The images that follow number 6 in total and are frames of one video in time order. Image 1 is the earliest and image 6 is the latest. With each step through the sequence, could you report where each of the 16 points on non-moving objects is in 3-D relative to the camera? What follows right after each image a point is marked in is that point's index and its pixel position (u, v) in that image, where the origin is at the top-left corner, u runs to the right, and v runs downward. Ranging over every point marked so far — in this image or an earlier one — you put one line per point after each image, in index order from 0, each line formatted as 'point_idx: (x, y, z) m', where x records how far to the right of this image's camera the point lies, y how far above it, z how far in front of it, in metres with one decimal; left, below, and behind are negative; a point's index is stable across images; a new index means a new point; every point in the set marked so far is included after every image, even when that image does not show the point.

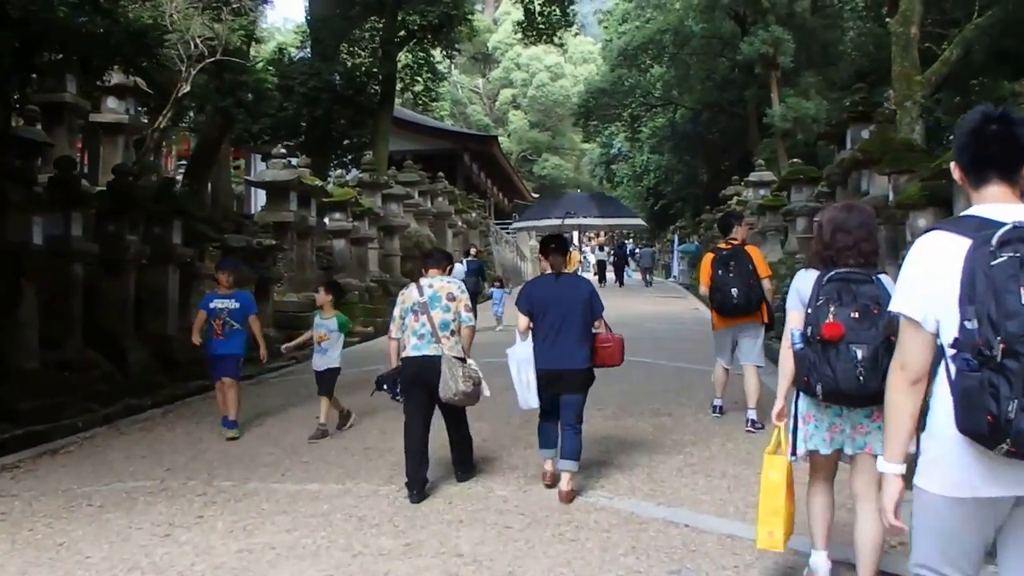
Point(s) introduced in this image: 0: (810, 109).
0: (+8.7, +5.2, +19.1) m
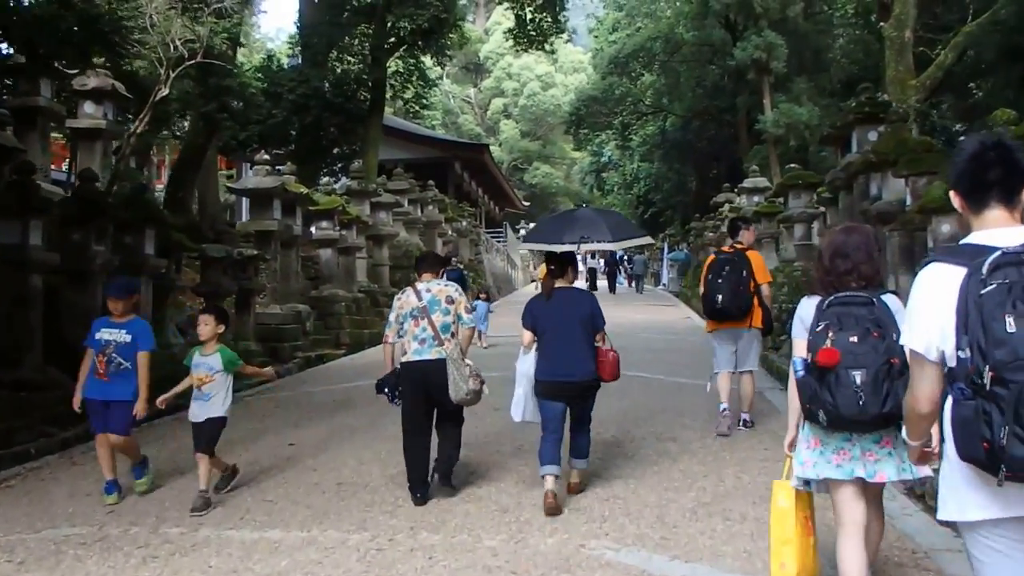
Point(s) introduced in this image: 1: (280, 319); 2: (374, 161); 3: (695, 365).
0: (+8.5, +5.0, +18.9) m
1: (-3.9, -0.5, +10.9) m
2: (-3.8, +3.5, +18.1) m
3: (+2.9, -1.2, +10.2) m
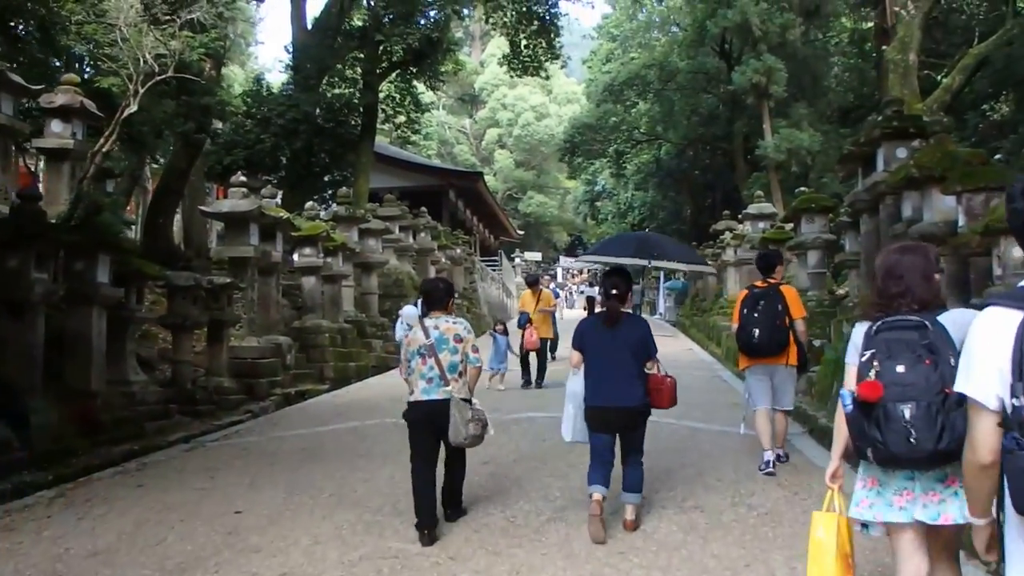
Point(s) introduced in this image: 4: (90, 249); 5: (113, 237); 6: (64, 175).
0: (+8.3, +4.2, +18.5) m
1: (-4.0, -1.0, +10.2) m
2: (-4.0, +2.7, +17.5) m
3: (+2.8, -1.7, +9.5) m
4: (-4.5, +0.4, +7.0) m
5: (-4.4, +0.6, +7.2) m
6: (-6.9, +1.7, +10.0) m
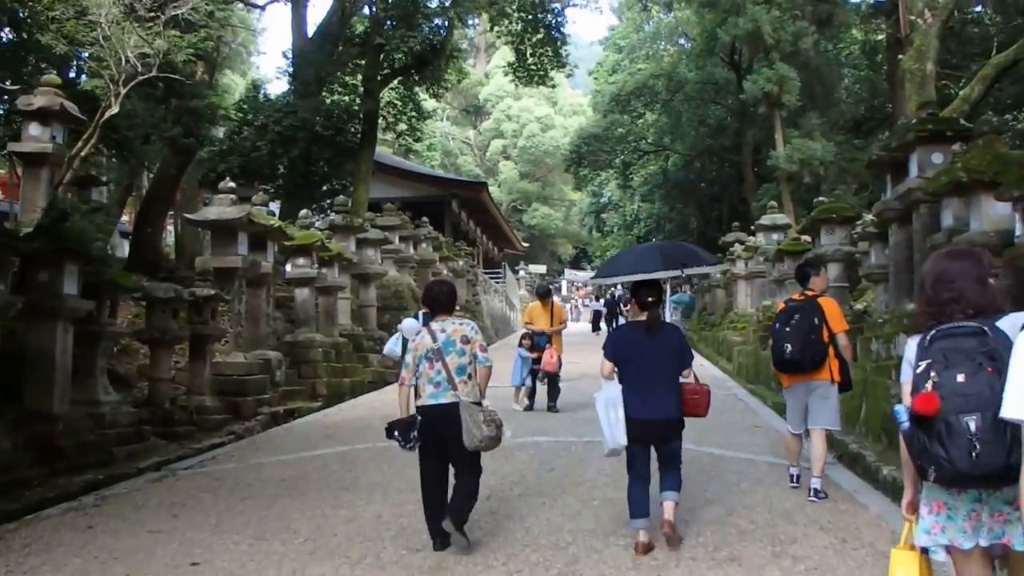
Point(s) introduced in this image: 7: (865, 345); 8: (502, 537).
0: (+8.4, +3.8, +17.9) m
1: (-3.9, -1.2, +9.5) m
2: (-3.9, +2.4, +17.0) m
3: (+2.9, -1.9, +8.8) m
4: (-4.5, +0.3, +6.4) m
5: (-4.4, +0.4, +6.6) m
6: (-6.8, +1.6, +9.4) m
7: (+5.0, -0.8, +9.1) m
8: (-0.1, -1.9, +4.9) m
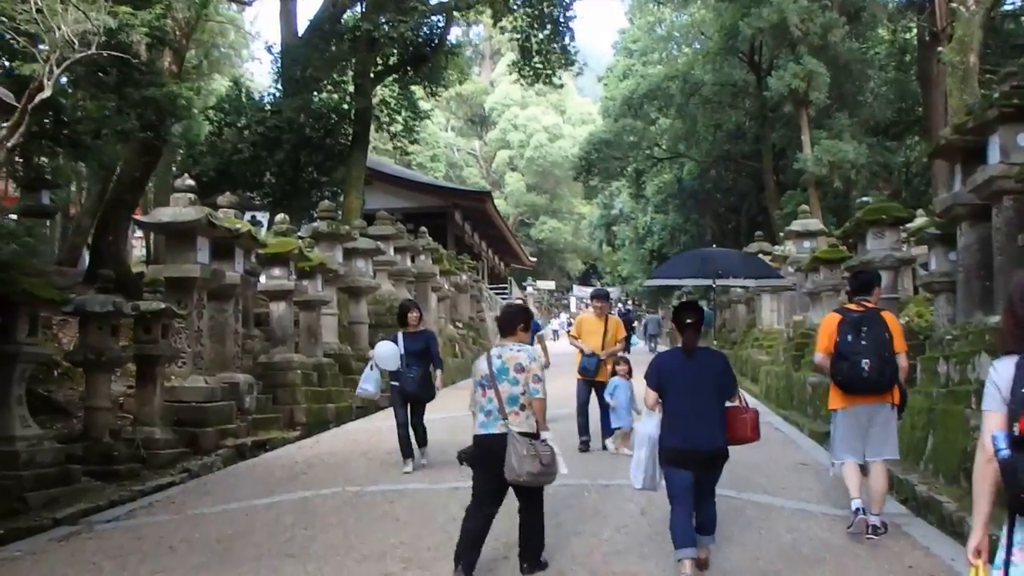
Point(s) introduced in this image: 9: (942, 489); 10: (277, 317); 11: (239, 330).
0: (+8.6, +3.4, +16.5) m
1: (-3.9, -1.4, +8.2) m
2: (-3.8, +2.0, +15.8) m
3: (+2.9, -2.0, +7.4) m
4: (-4.5, +0.2, +5.1) m
5: (-4.4, +0.4, +5.4) m
6: (-6.8, +1.4, +8.2) m
7: (+5.0, -0.9, +7.7) m
8: (-0.1, -1.9, +3.5) m
9: (+4.3, -2.0, +6.5) m
10: (-3.8, -0.5, +10.4) m
11: (-3.9, -0.6, +9.2) m
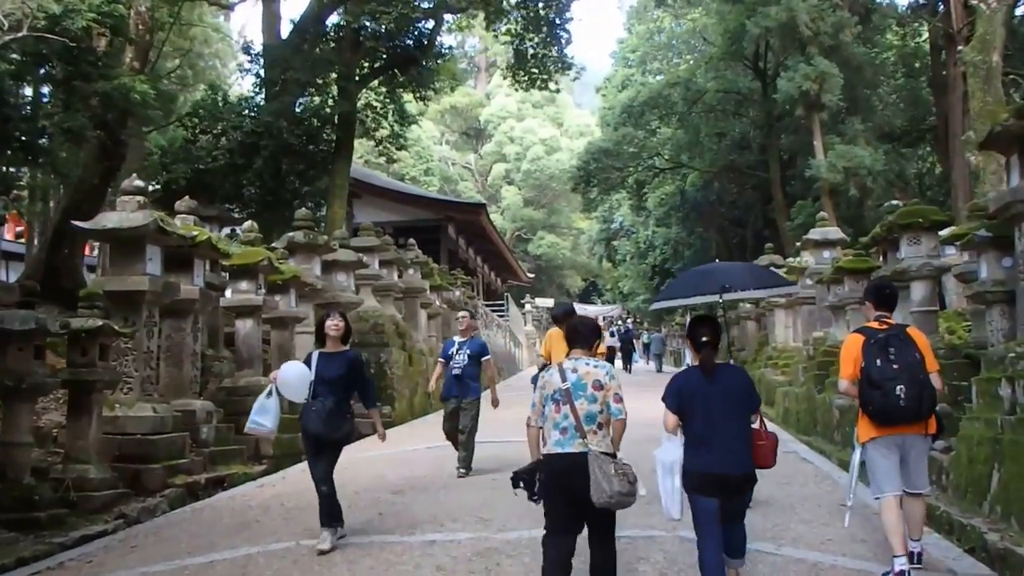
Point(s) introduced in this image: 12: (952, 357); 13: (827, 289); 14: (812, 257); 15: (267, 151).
0: (+8.4, +3.1, +15.6) m
1: (-4.0, -1.5, +7.1) m
2: (-3.9, +1.6, +14.8) m
3: (+2.8, -2.1, +6.3) m
4: (-4.6, +0.1, +4.1) m
5: (-4.5, +0.3, +4.3) m
6: (-6.9, +1.2, +7.2) m
7: (+4.9, -1.0, +6.7) m
8: (-0.2, -1.9, +2.4) m
9: (+4.3, -2.1, +5.4) m
10: (-3.8, -0.7, +9.3) m
11: (-4.0, -0.8, +8.2) m
12: (+5.4, -0.9, +8.0) m
13: (+5.5, 0.0, +11.3) m
14: (+6.0, +0.6, +13.0) m
15: (-5.4, +3.0, +14.5) m
